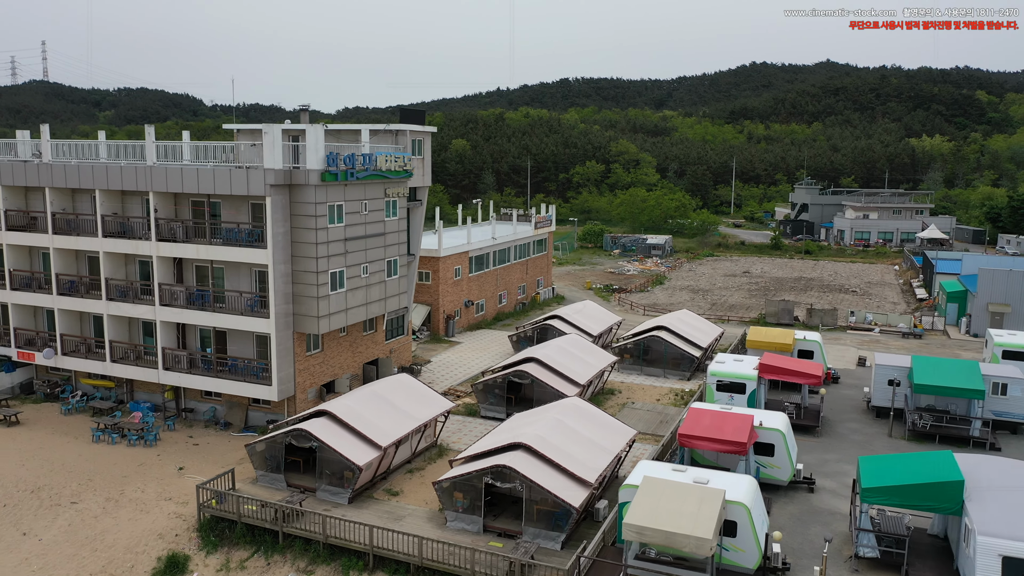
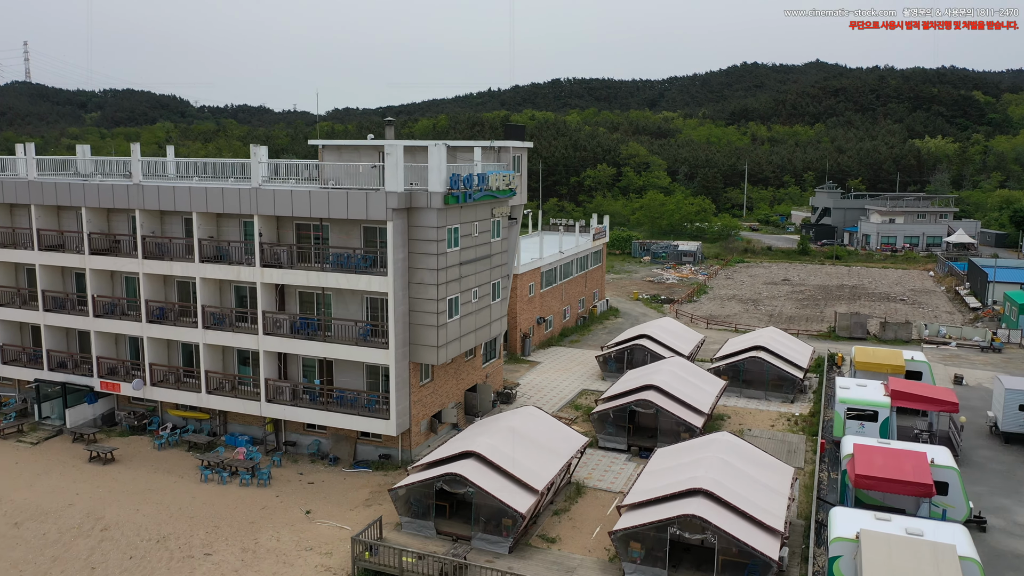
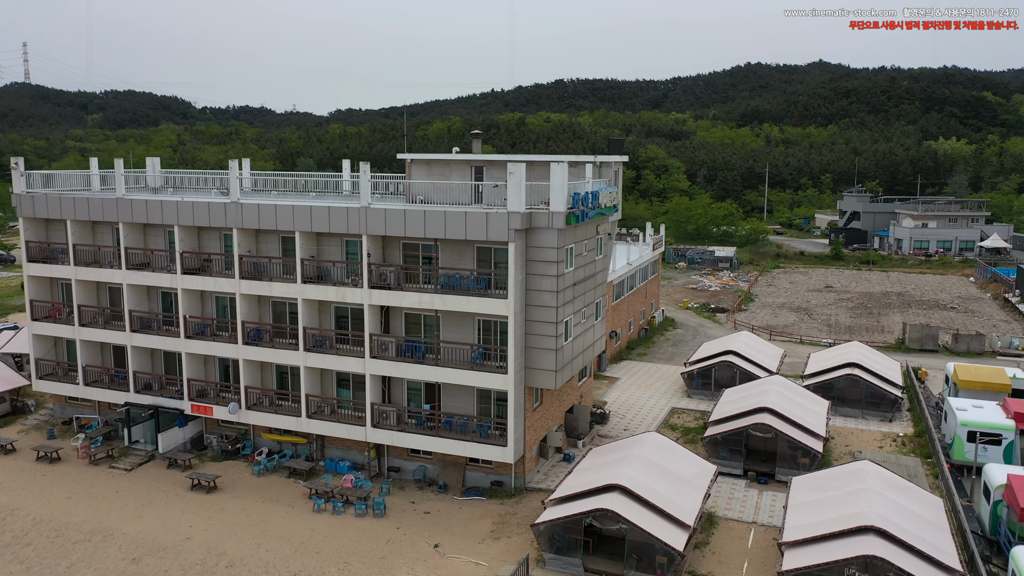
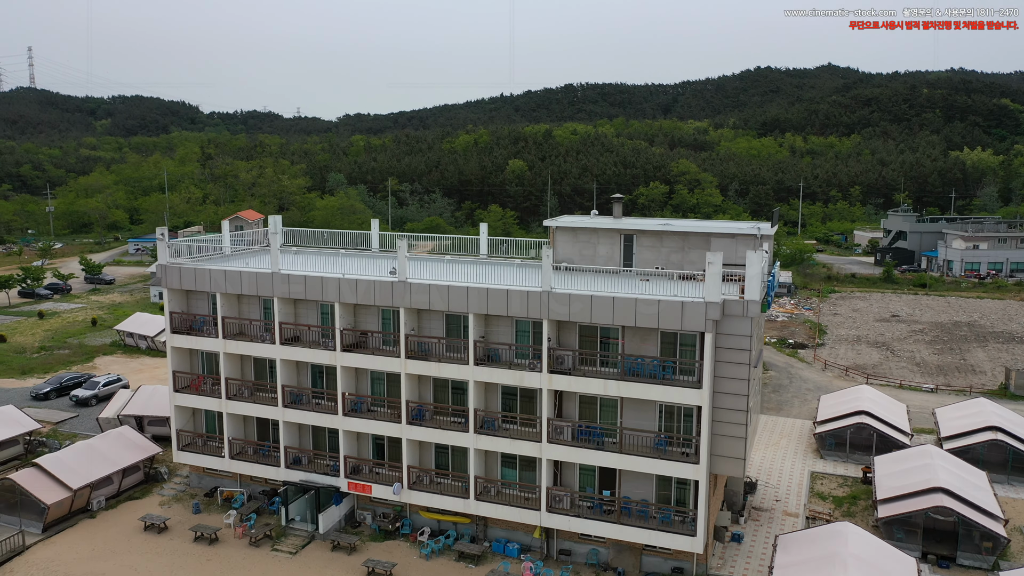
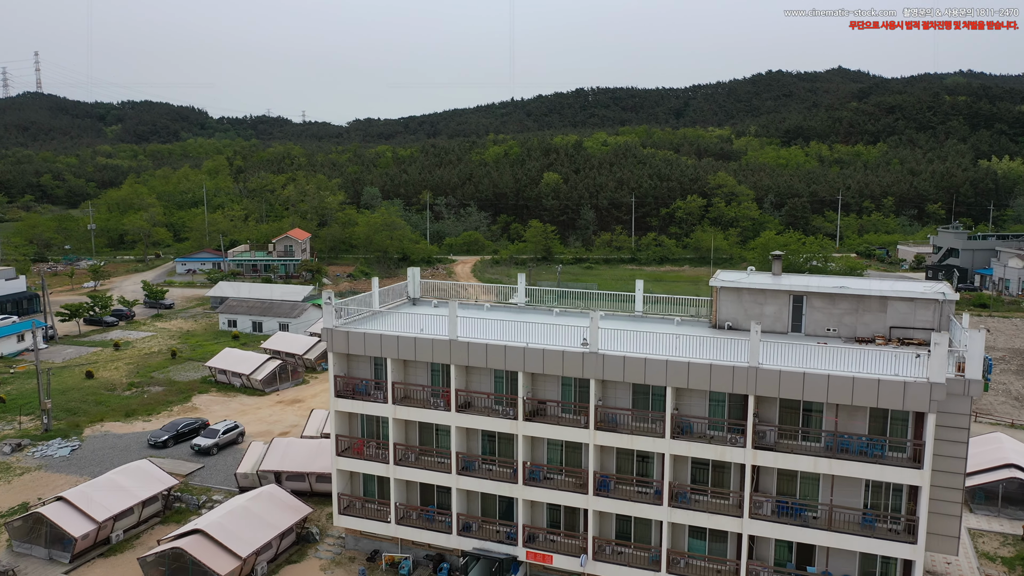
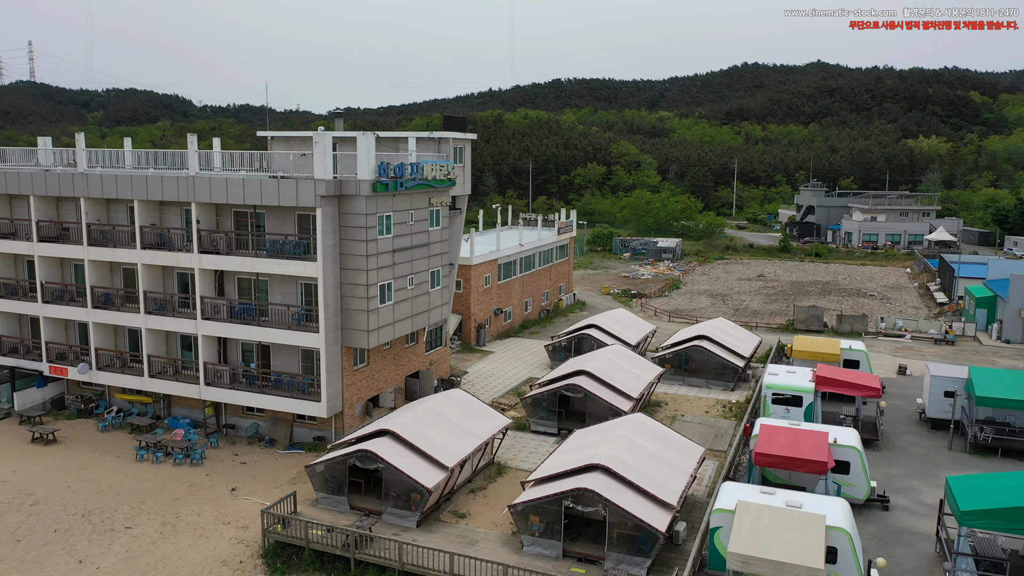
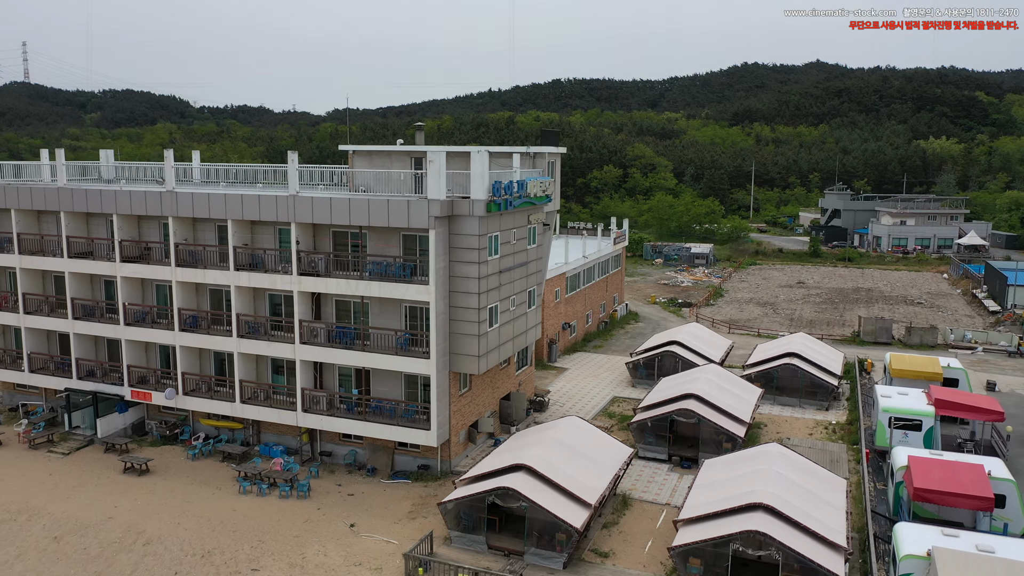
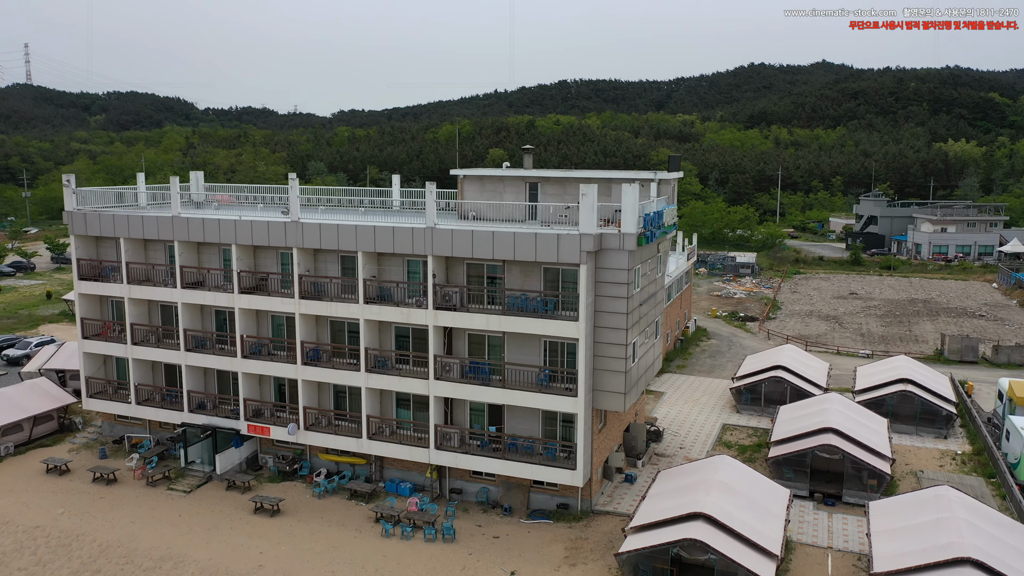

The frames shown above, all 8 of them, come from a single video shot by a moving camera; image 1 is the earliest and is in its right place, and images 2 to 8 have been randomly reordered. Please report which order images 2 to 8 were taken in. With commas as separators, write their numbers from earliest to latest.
6, 2, 7, 3, 8, 4, 5
